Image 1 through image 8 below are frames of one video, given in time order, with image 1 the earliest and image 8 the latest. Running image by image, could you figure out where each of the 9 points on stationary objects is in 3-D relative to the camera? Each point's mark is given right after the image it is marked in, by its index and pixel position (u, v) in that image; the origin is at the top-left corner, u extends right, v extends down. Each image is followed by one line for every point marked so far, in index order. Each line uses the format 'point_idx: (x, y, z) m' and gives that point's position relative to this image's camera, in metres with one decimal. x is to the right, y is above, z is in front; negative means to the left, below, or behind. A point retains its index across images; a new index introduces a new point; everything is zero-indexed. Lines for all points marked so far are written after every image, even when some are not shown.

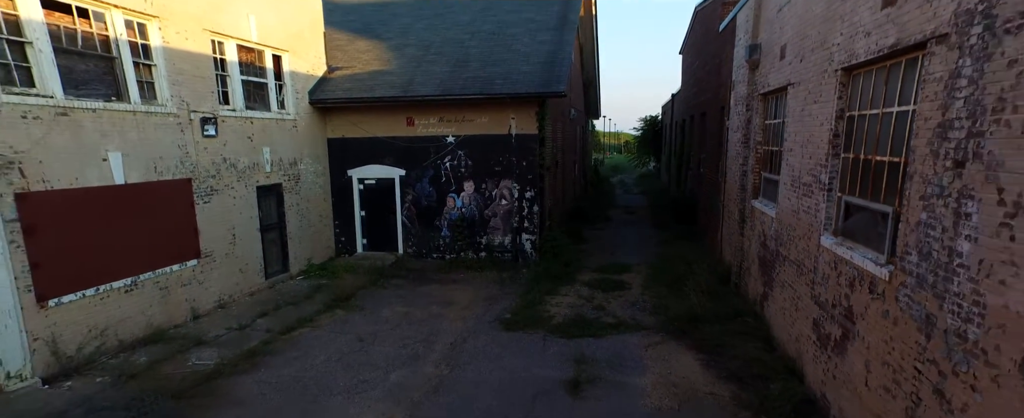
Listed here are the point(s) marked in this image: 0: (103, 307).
0: (-5.6, -1.3, +6.6) m
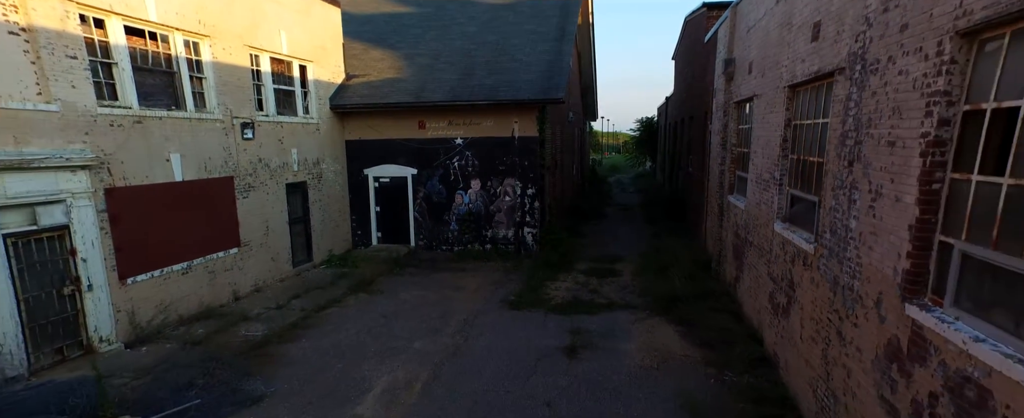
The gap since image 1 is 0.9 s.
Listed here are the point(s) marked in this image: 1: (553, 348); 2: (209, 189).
0: (-5.5, -1.2, +7.7) m
1: (+0.6, -2.0, +7.2) m
2: (-5.3, +0.3, +8.5) m
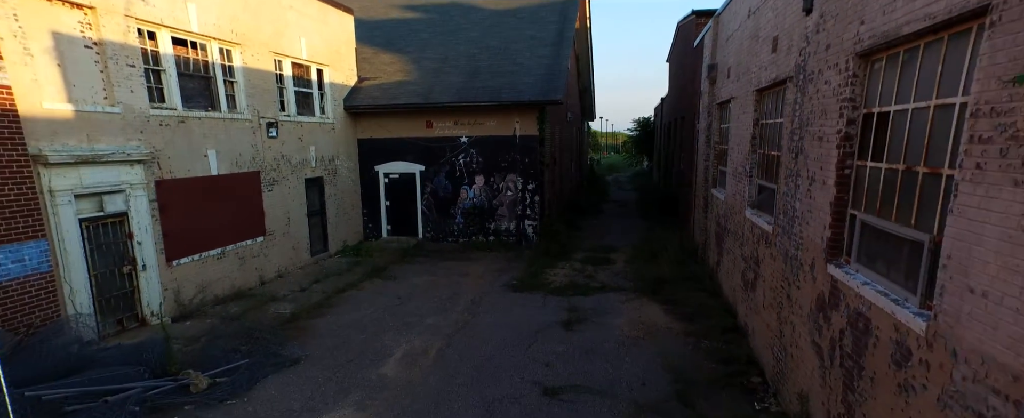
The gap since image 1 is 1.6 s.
0: (-5.4, -1.1, +8.7) m
1: (+0.7, -1.8, +8.1) m
2: (-5.2, +0.5, +9.4) m
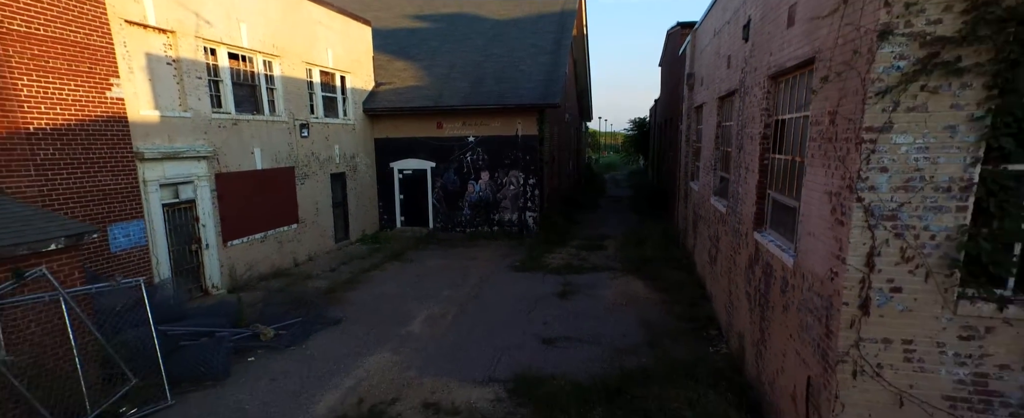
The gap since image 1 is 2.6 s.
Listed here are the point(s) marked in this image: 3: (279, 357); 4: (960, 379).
0: (-5.4, -0.8, +10.1) m
1: (+0.8, -1.6, +9.6) m
2: (-5.2, +0.7, +10.9) m
3: (-3.2, -2.0, +6.6) m
4: (+2.8, -1.0, +3.0) m
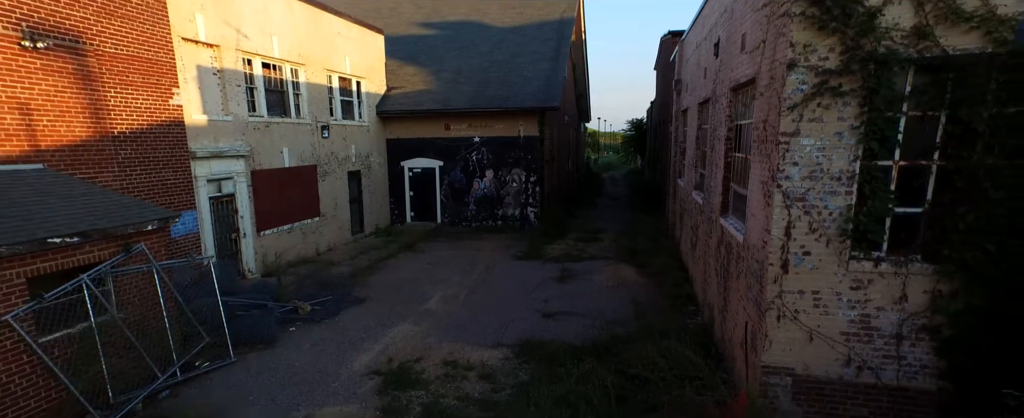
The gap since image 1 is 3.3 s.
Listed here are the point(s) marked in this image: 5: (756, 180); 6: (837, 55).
0: (-5.3, -0.7, +11.2) m
1: (+0.8, -1.5, +10.7) m
2: (-5.1, +0.9, +12.0) m
3: (-3.1, -1.8, +7.7) m
4: (+2.9, -0.9, +4.1) m
5: (+2.4, +0.3, +4.8) m
6: (+2.5, +1.2, +3.8) m
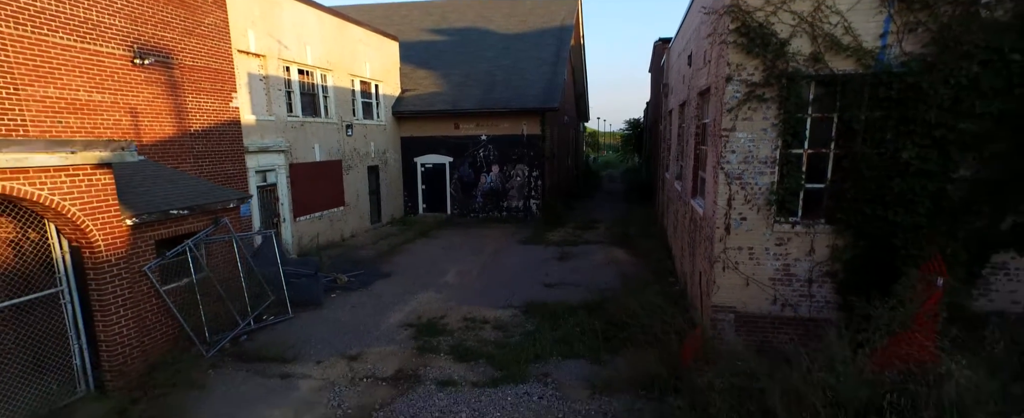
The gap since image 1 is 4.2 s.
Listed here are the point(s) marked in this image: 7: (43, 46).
0: (-5.1, -0.4, +12.7) m
1: (+1.0, -1.2, +12.1) m
2: (-4.9, +1.1, +13.4) m
3: (-2.9, -1.6, +9.2) m
4: (+3.0, -0.6, +5.6) m
5: (+2.5, +0.6, +6.3) m
6: (+2.6, +1.4, +5.2) m
7: (-5.7, +2.0, +6.0) m
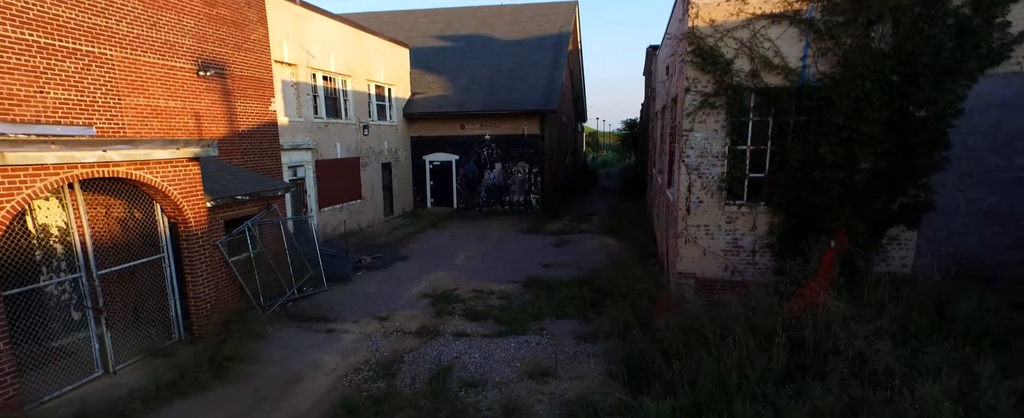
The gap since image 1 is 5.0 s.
0: (-5.1, -0.2, +14.1) m
1: (+1.0, -1.0, +13.5) m
2: (-4.9, +1.4, +14.8) m
3: (-2.9, -1.3, +10.6) m
4: (+3.0, -0.4, +6.9) m
5: (+2.6, +0.8, +7.6) m
6: (+2.7, +1.7, +6.6) m
7: (-5.6, +2.2, +7.4) m
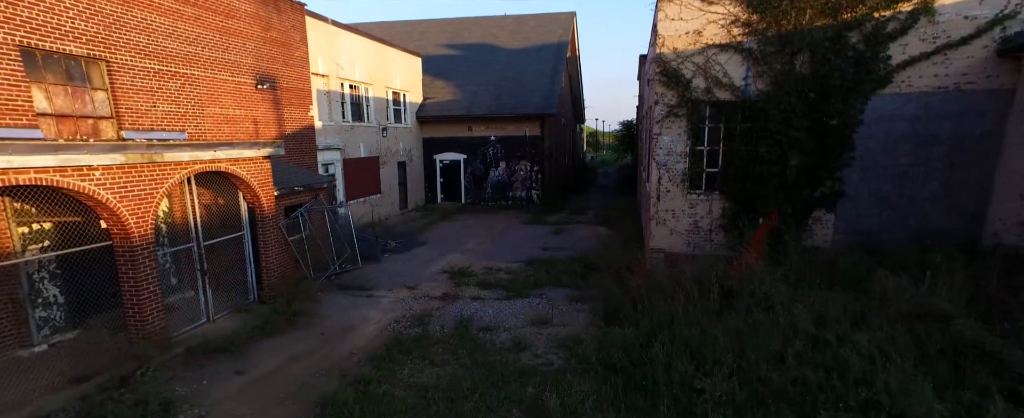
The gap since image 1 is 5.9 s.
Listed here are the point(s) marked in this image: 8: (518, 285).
0: (-5.0, 0.0, +15.8) m
1: (+1.1, -0.8, +15.2) m
2: (-4.8, +1.6, +16.6) m
3: (-2.8, -1.1, +12.3) m
4: (+3.1, -0.2, +8.7) m
5: (+2.7, +1.0, +9.4) m
6: (+2.8, +1.9, +8.3) m
7: (-5.5, +2.4, +9.2) m
8: (+0.1, -1.5, +9.4) m
